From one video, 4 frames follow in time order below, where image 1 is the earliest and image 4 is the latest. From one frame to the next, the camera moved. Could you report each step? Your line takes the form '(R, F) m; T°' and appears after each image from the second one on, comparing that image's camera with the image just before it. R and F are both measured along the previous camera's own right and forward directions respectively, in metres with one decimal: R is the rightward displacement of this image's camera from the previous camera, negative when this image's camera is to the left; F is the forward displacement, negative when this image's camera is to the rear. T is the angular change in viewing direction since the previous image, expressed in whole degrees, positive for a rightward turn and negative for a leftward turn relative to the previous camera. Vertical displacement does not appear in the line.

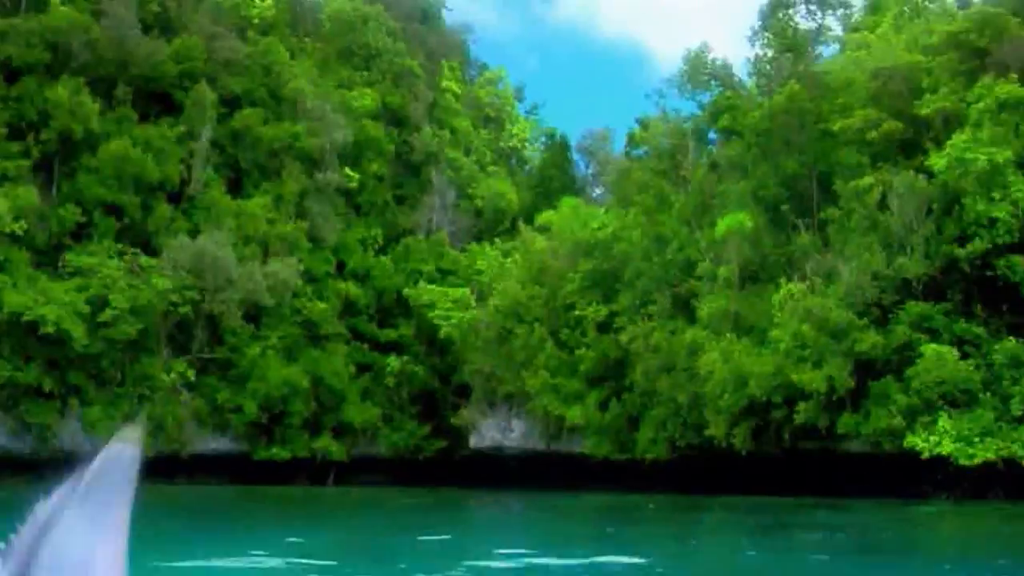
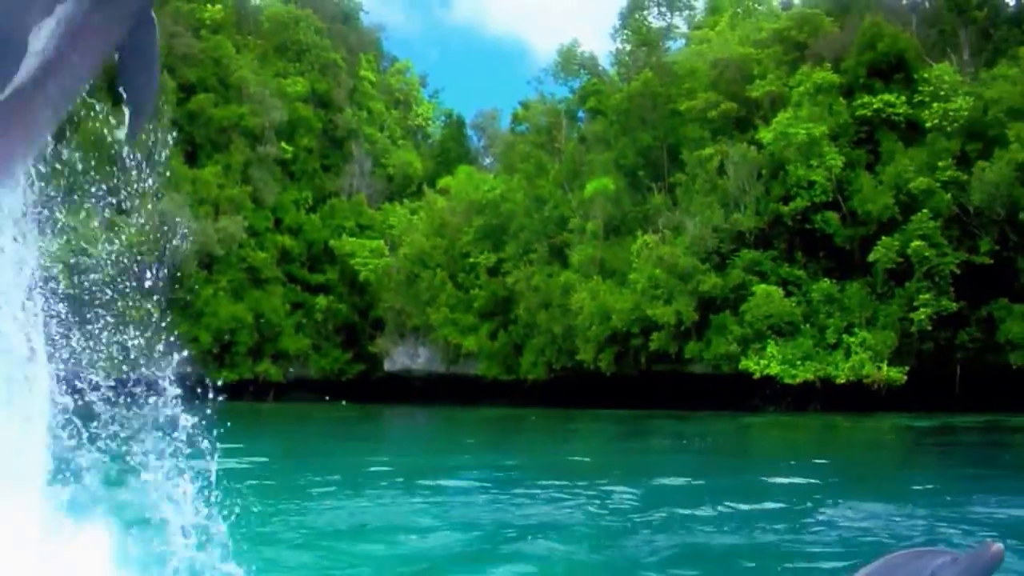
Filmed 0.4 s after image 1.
(+1.9, -4.3) m; 0°
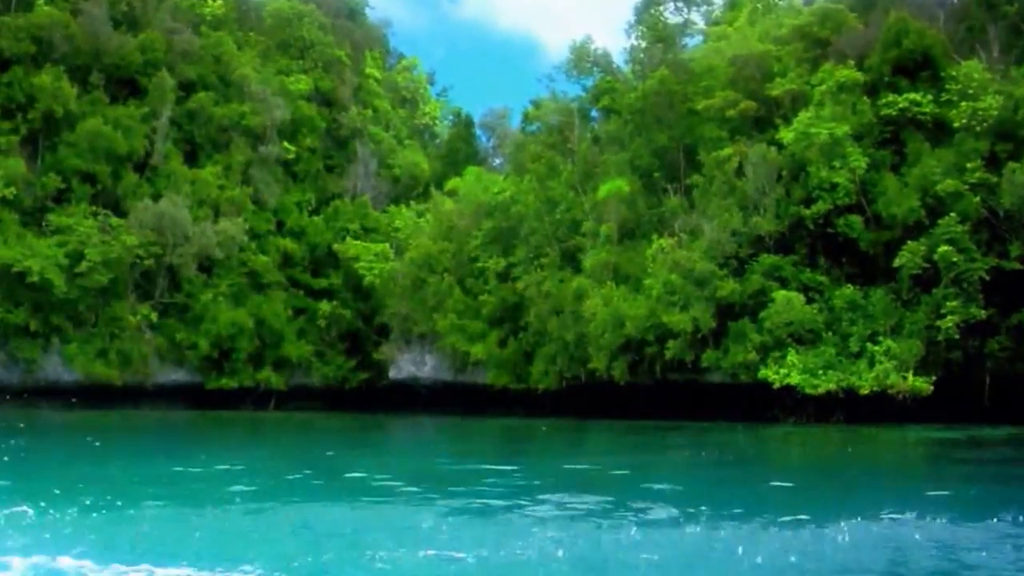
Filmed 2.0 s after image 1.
(+0.1, +0.9) m; -1°
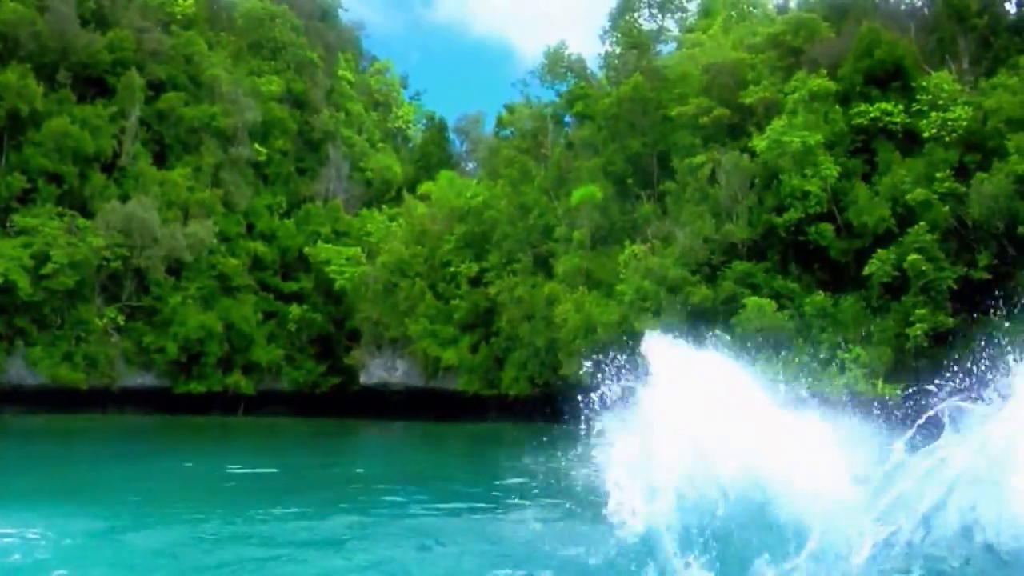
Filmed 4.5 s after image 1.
(-0.3, +0.1) m; +2°
